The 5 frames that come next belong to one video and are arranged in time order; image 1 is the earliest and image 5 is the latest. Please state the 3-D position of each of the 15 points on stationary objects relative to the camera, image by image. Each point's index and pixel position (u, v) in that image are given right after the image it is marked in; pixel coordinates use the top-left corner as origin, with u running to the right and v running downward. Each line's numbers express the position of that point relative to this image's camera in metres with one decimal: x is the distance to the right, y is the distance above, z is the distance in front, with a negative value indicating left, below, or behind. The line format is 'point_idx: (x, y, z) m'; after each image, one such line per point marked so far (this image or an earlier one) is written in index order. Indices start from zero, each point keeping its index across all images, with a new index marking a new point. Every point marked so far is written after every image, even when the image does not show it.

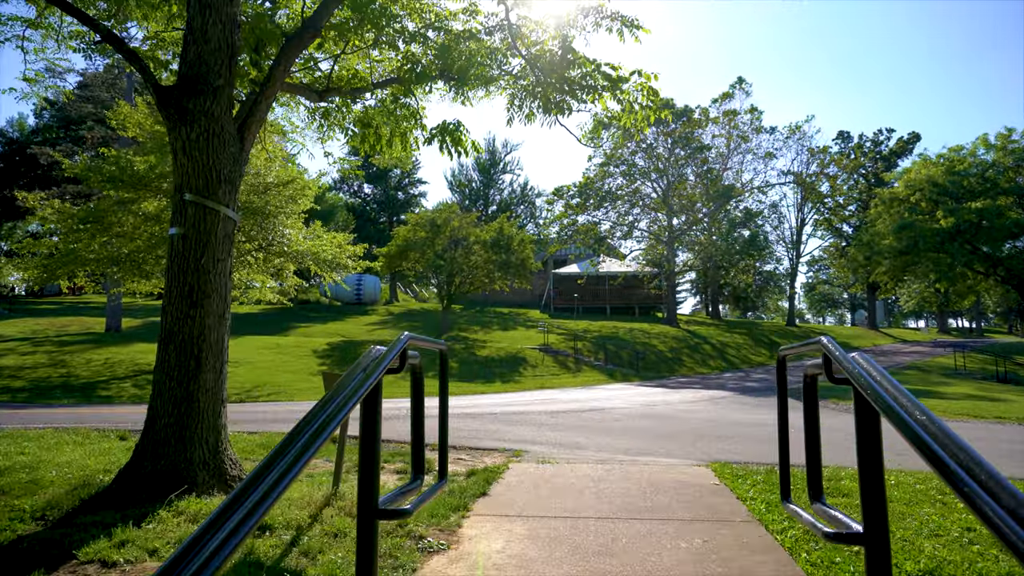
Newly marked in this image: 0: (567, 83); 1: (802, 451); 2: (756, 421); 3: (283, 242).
0: (+0.5, +1.9, +6.0) m
1: (+3.4, -1.9, +7.3) m
2: (+3.9, -2.1, +10.1) m
3: (-7.2, +1.4, +19.9) m
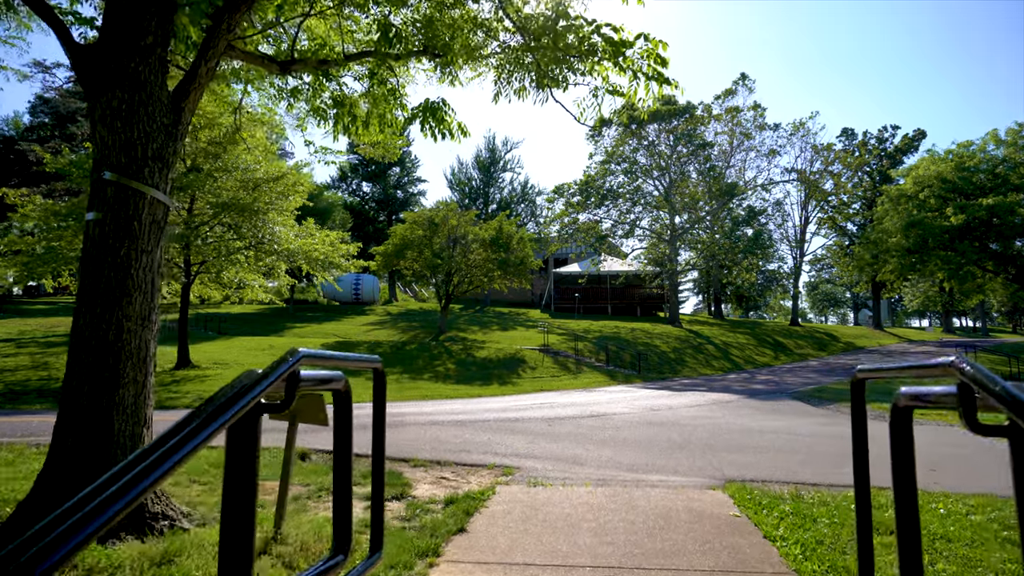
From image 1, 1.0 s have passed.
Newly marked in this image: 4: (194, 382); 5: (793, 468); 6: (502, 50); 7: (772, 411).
0: (+0.4, +2.0, +5.3) m
1: (+3.3, -1.9, +6.7) m
2: (+3.8, -2.1, +9.4) m
3: (-7.2, +1.5, +19.3) m
4: (-8.6, -2.5, +17.2) m
5: (+2.8, -1.8, +6.3) m
6: (-0.1, +2.2, +5.8) m
7: (+5.0, -2.4, +12.2) m
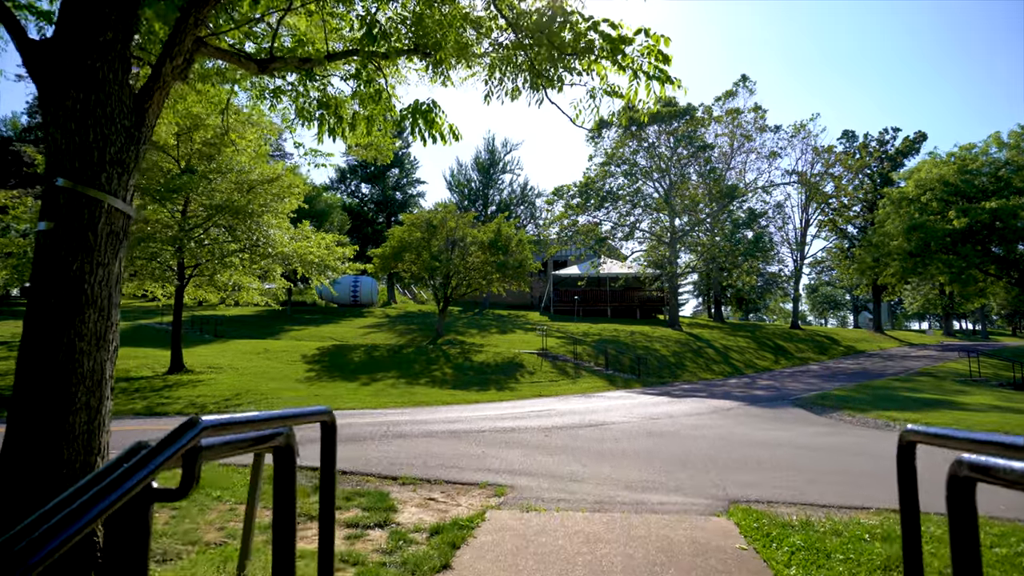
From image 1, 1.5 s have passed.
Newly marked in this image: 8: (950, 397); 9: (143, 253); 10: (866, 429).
0: (+0.4, +1.9, +5.1) m
1: (+3.2, -1.9, +6.4) m
2: (+3.7, -2.2, +9.2) m
3: (-7.3, +1.4, +19.0) m
4: (-8.7, -2.6, +16.9) m
5: (+2.7, -1.9, +6.1) m
6: (-0.2, +2.1, +5.6) m
7: (+4.9, -2.5, +12.0) m
8: (+12.1, -3.0, +17.6) m
9: (-10.2, +0.9, +17.4) m
10: (+6.0, -2.5, +10.8) m
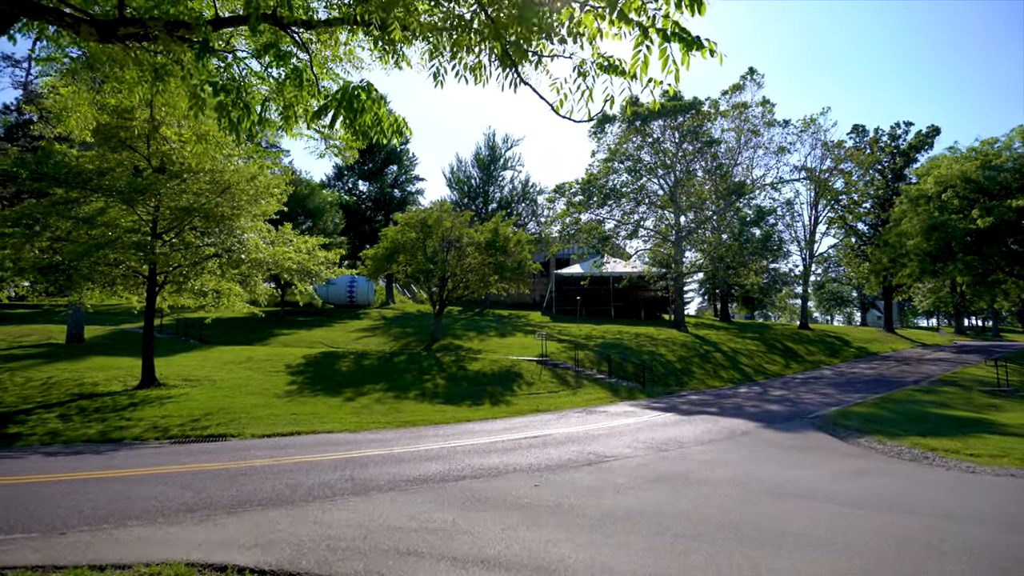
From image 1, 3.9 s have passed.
0: (+0.2, +1.6, +3.7) m
1: (+3.0, -2.2, +5.0) m
2: (+3.5, -2.5, +7.8) m
3: (-7.4, +1.1, +17.7) m
4: (-8.8, -2.8, +15.6) m
5: (+2.5, -2.2, +4.7) m
6: (-0.4, +1.8, +4.2) m
7: (+4.8, -2.7, +10.6) m
8: (+12.0, -3.2, +16.2) m
9: (-10.3, +0.7, +16.1) m
10: (+5.8, -2.7, +9.5) m
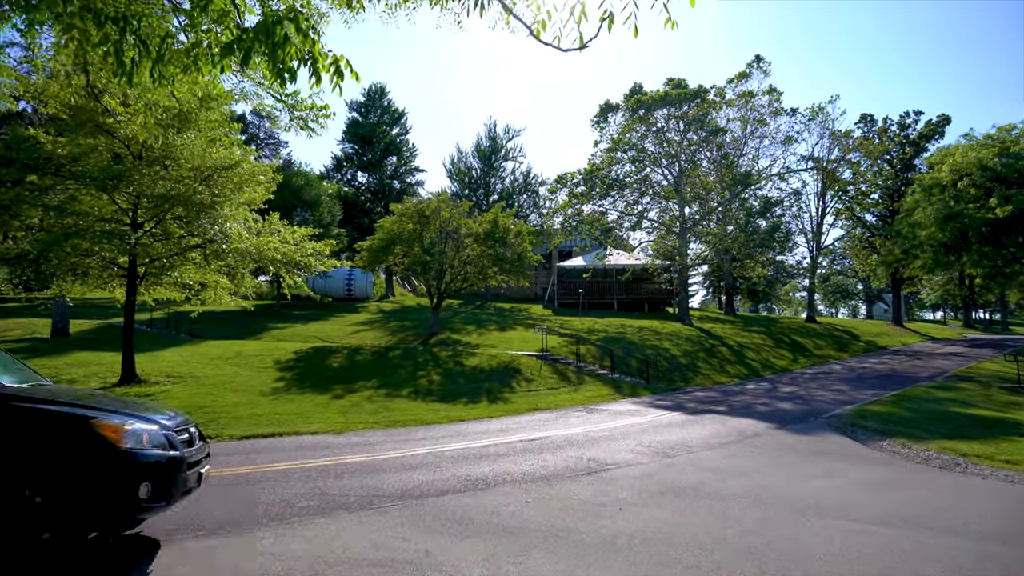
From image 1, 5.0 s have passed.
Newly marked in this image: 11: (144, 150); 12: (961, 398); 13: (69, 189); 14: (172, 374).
0: (0.0, +1.6, +2.8) m
1: (+2.9, -2.2, +4.2) m
2: (+3.4, -2.4, +6.9) m
3: (-7.5, +1.3, +16.8) m
4: (-8.9, -2.7, +14.8) m
5: (+2.4, -2.1, +3.8) m
6: (-0.5, +1.9, +3.3) m
7: (+4.7, -2.6, +9.7) m
8: (+11.9, -3.0, +15.3) m
9: (-10.4, +0.9, +15.3) m
10: (+5.7, -2.6, +8.6) m
11: (-9.2, +3.5, +16.0) m
12: (+12.6, -3.1, +17.7) m
13: (-10.6, +2.4, +15.1) m
14: (-9.8, -2.5, +18.3) m
